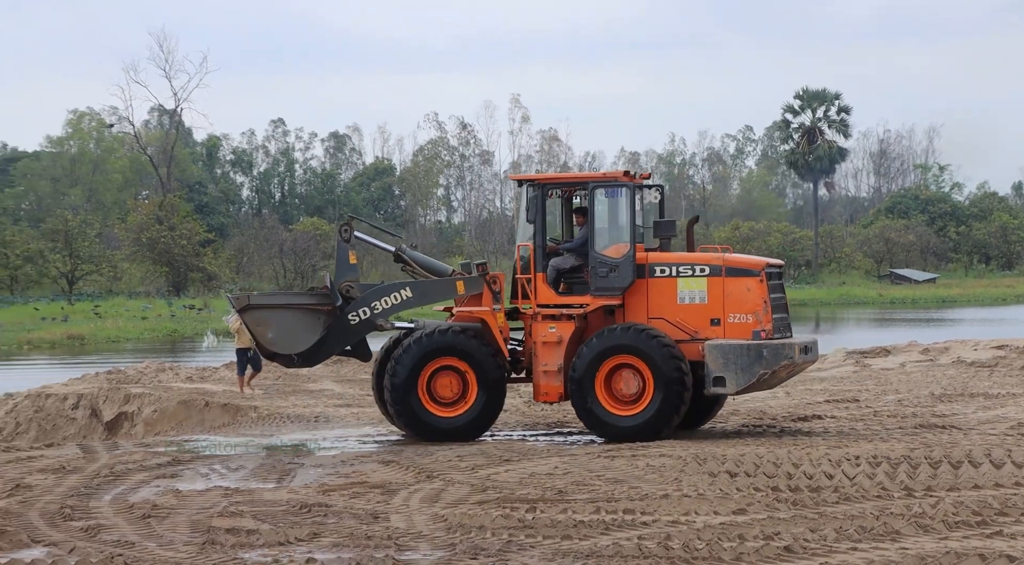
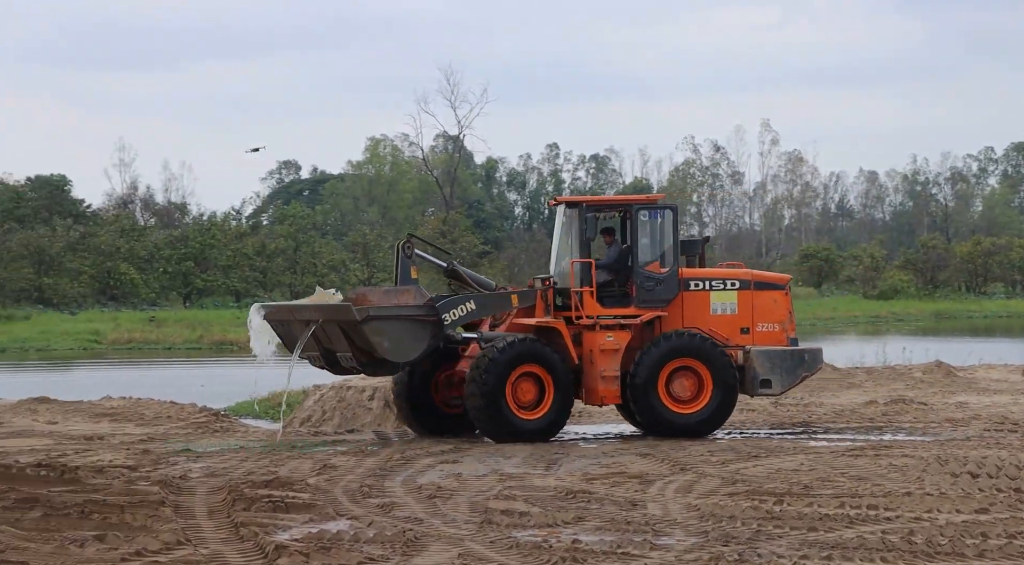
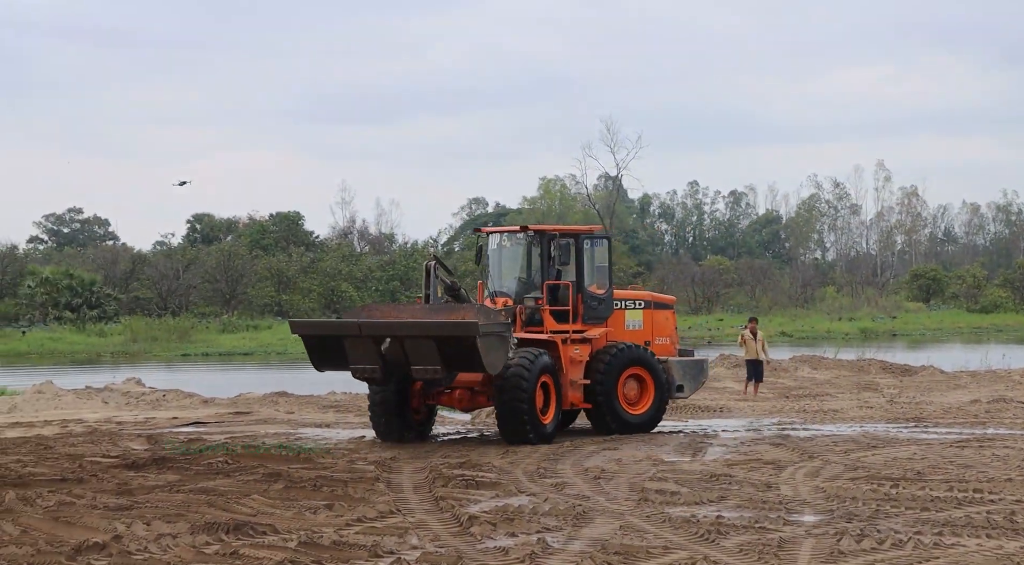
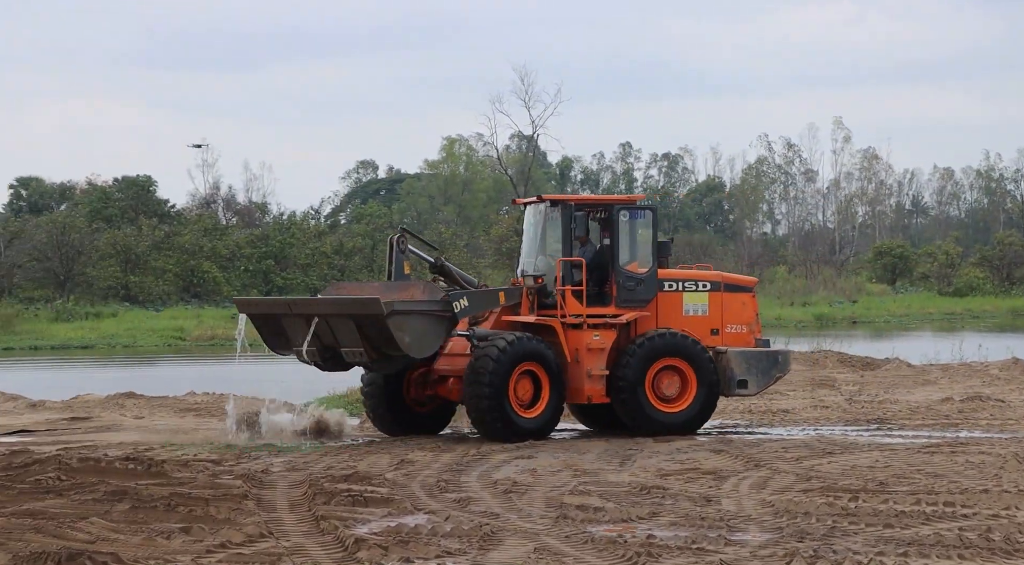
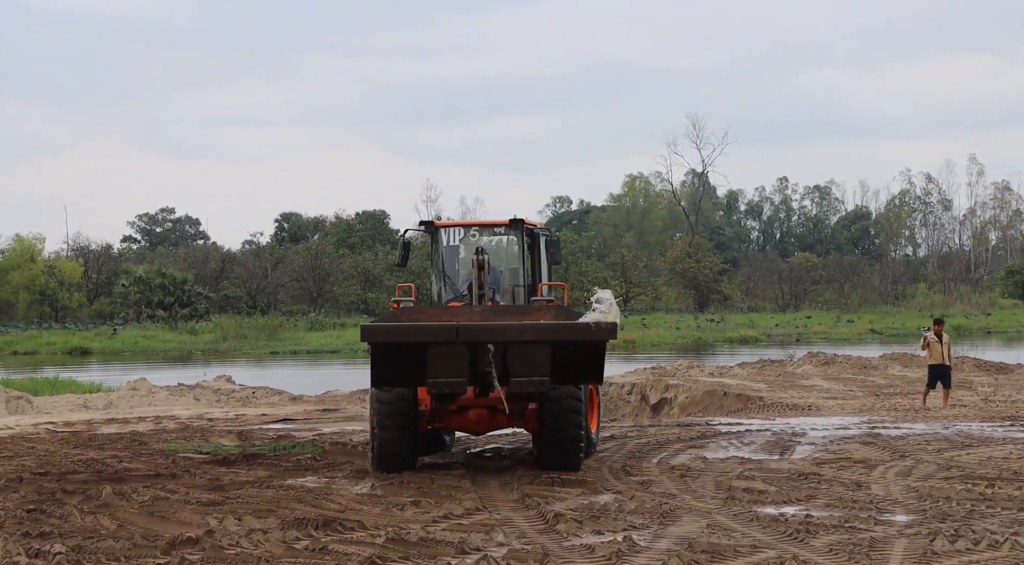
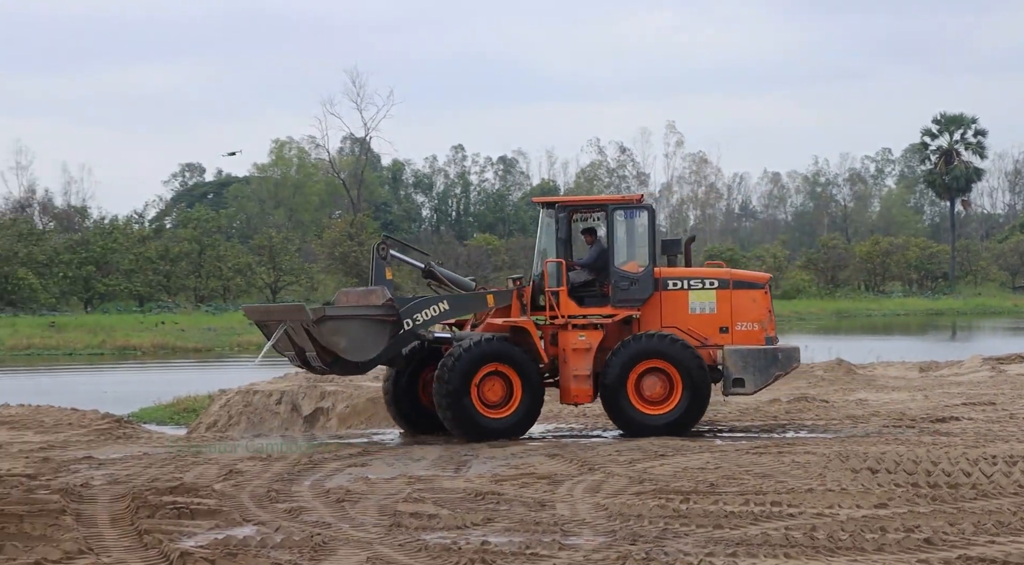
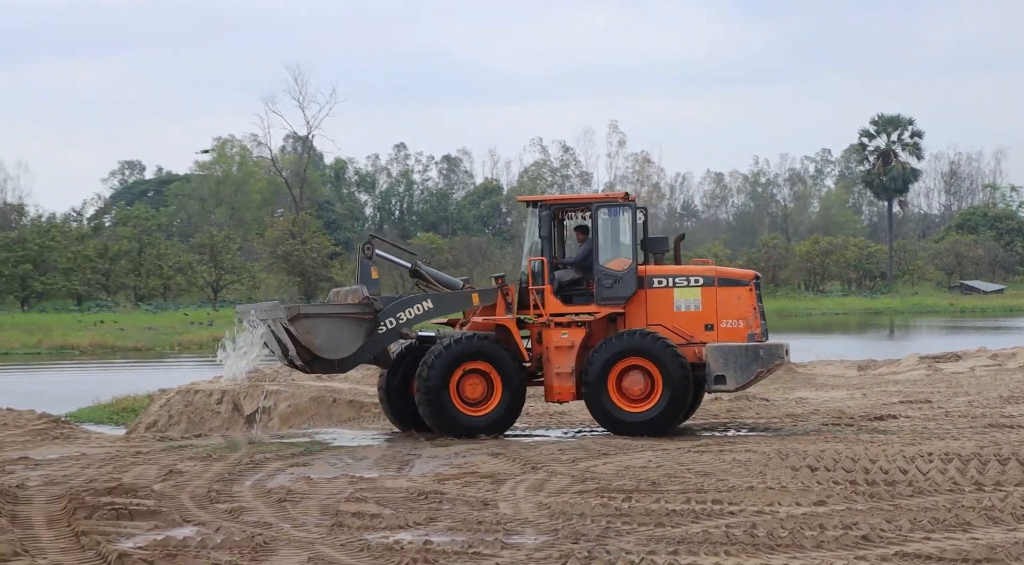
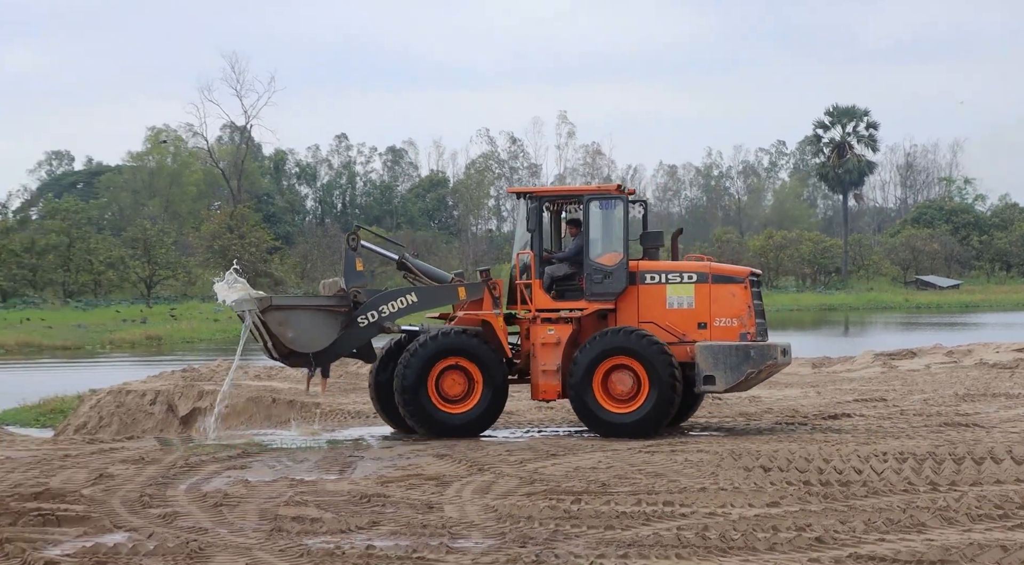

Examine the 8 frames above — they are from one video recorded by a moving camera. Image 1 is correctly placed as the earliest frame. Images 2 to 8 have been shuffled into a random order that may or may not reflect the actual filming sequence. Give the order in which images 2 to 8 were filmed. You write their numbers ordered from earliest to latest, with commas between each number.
8, 7, 6, 2, 4, 3, 5
